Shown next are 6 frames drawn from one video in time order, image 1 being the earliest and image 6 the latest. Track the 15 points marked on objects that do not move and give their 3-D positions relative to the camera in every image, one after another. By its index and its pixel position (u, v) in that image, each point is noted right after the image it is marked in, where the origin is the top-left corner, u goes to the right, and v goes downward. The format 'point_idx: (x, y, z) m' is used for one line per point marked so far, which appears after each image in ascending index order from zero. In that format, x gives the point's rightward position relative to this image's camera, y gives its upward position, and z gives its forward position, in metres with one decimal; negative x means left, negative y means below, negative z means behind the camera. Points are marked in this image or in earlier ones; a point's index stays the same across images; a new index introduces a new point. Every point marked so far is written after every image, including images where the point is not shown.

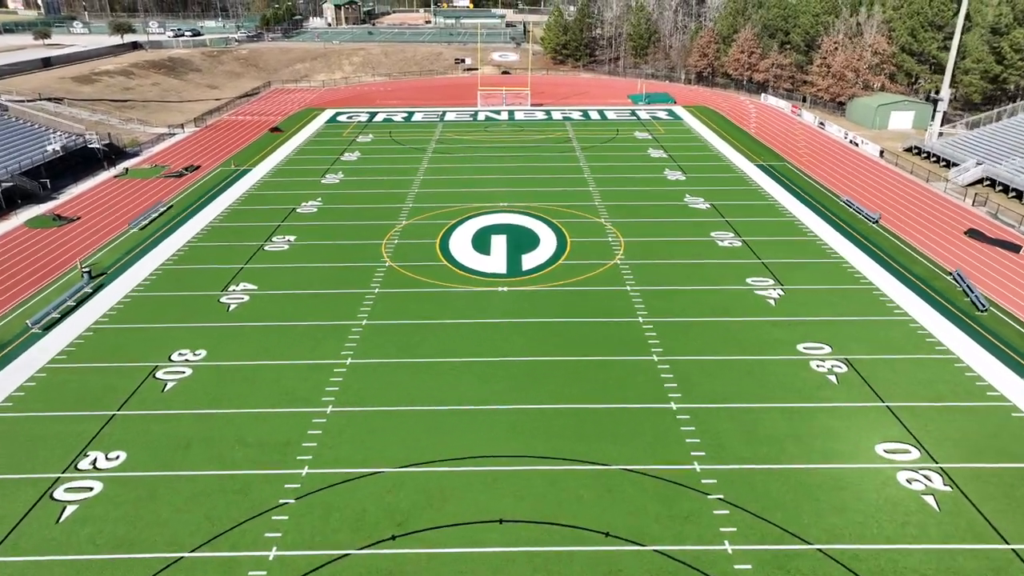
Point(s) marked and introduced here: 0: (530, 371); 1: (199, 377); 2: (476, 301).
0: (+0.3, -1.8, +15.3) m
1: (-6.6, -1.9, +15.2) m
2: (-0.9, -0.4, +18.6) m
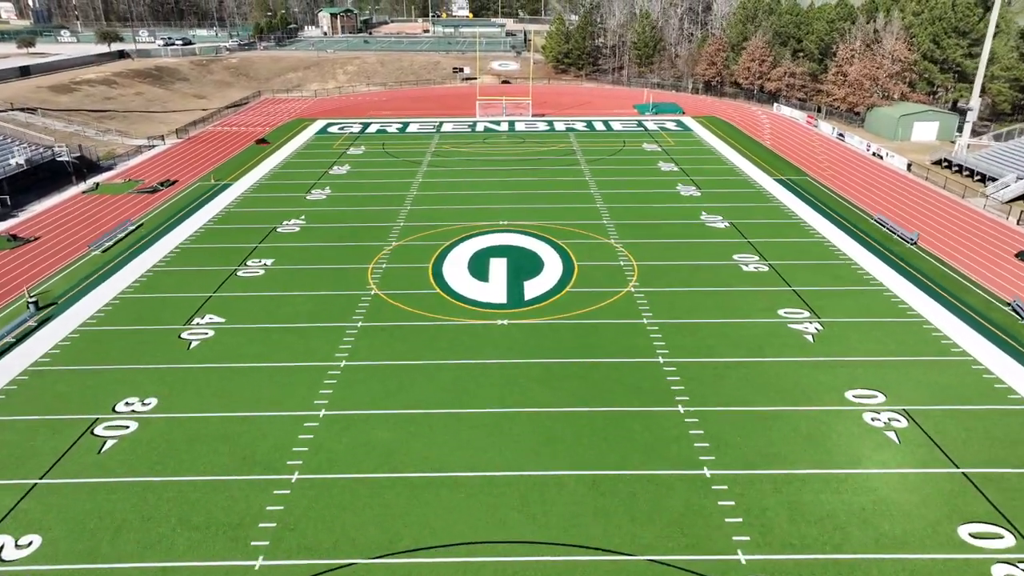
0: (+0.4, -2.5, +13.0) m
1: (-6.6, -2.6, +12.9) m
2: (-0.9, -1.1, +16.3) m
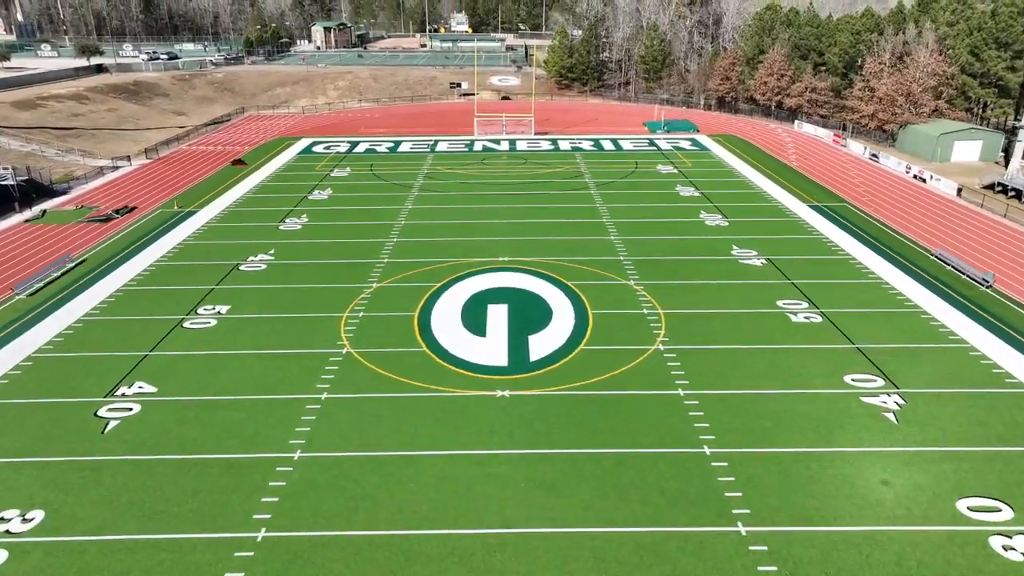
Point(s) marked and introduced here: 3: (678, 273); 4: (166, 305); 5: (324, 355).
0: (+0.4, -3.6, +9.6) m
1: (-6.5, -3.7, +9.5) m
2: (-0.9, -2.3, +12.9) m
3: (+4.5, +0.4, +19.6) m
4: (-8.5, -0.4, +17.8) m
5: (-3.9, -1.4, +15.2) m
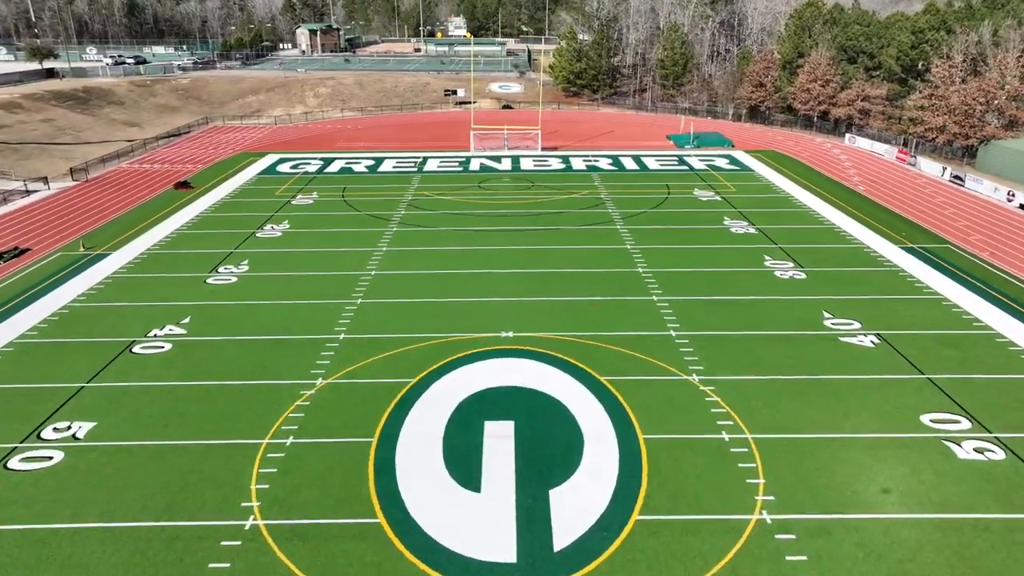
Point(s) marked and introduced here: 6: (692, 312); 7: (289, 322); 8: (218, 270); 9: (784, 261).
0: (+0.6, -5.2, +3.5) m
1: (-6.4, -5.3, +3.4) m
2: (-0.7, -4.0, +6.9) m
3: (+4.7, -1.4, +13.6) m
4: (-8.3, -2.1, +11.8) m
5: (-3.8, -3.1, +9.2) m
6: (+4.0, -0.5, +15.9) m
7: (-4.8, -0.7, +15.6) m
8: (-7.5, +0.5, +18.5) m
9: (+7.1, +0.7, +18.9) m
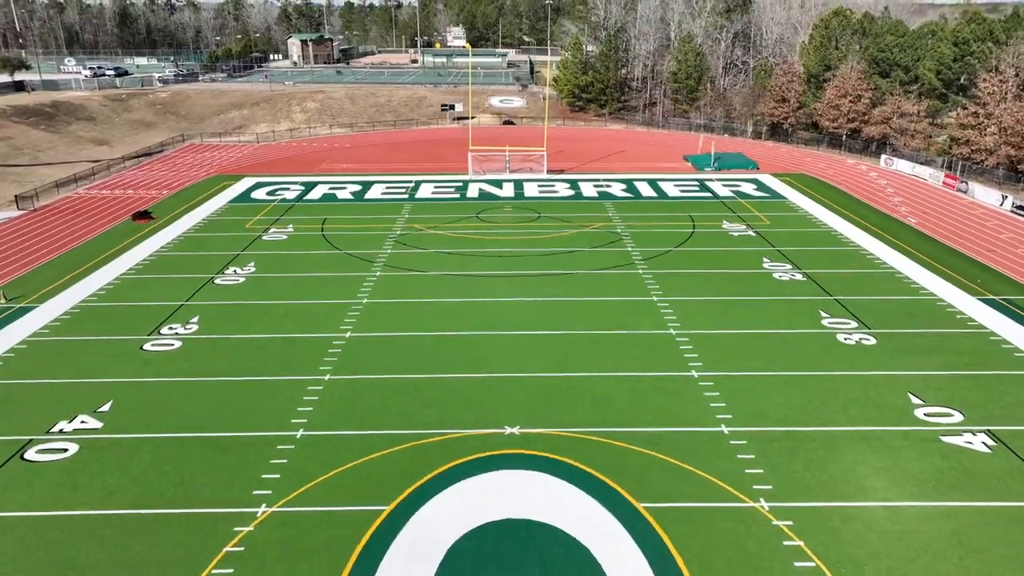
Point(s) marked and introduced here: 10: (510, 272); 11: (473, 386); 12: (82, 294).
0: (+0.7, -6.4, +0.2) m
1: (-6.3, -6.5, +0.1) m
2: (-0.6, -5.2, +3.6) m
3: (+4.8, -2.7, +10.3) m
4: (-8.2, -3.4, +8.5) m
5: (-3.7, -4.4, +5.9) m
6: (+4.1, -1.9, +12.6) m
7: (-4.7, -2.1, +12.3) m
8: (-7.4, -0.9, +15.2) m
9: (+7.2, -0.7, +15.6) m
10: (0.0, +0.4, +18.7) m
11: (-0.7, -1.7, +13.0) m
12: (-10.3, -0.1, +17.3) m
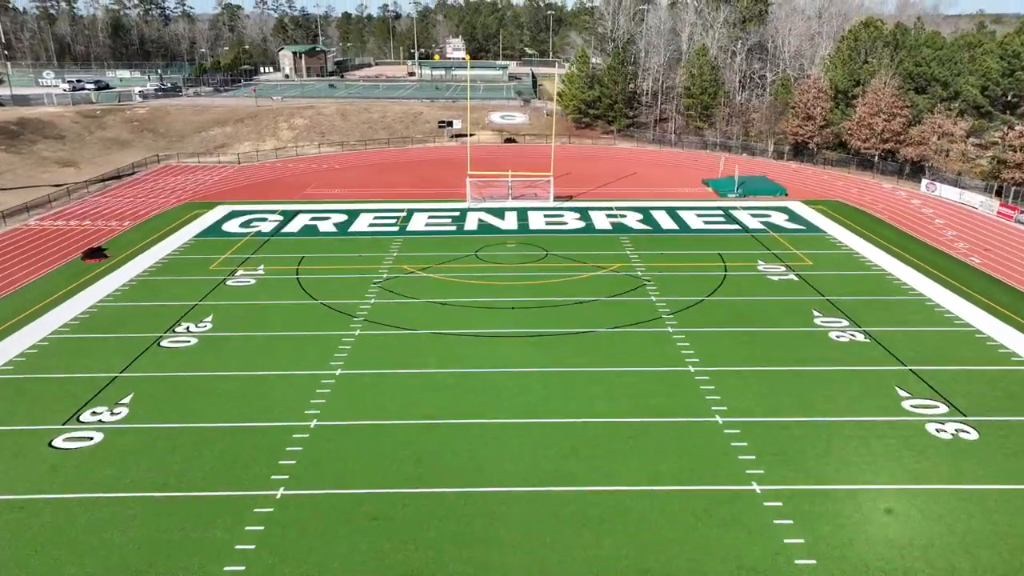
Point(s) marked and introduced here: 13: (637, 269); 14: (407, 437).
0: (+0.8, -7.5, -2.9) m
1: (-6.2, -7.6, -3.0) m
2: (-0.5, -6.3, +0.5) m
3: (+4.9, -3.9, +7.3) m
4: (-8.1, -4.6, +5.4) m
5: (-3.6, -5.5, +2.8) m
6: (+4.2, -3.1, +9.5) m
7: (-4.6, -3.3, +9.2) m
8: (-7.3, -2.2, +12.2) m
9: (+7.3, -2.0, +12.6) m
10: (+0.1, -0.9, +15.7) m
11: (-0.6, -3.0, +10.0) m
12: (-10.2, -1.4, +14.3) m
13: (+3.4, +0.5, +19.5) m
14: (-1.7, -2.4, +11.7) m
